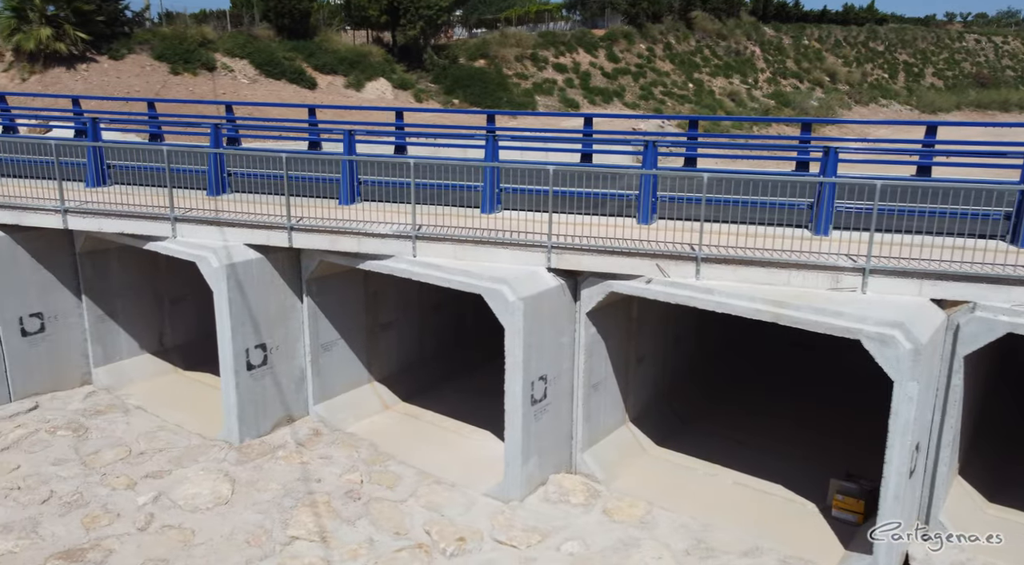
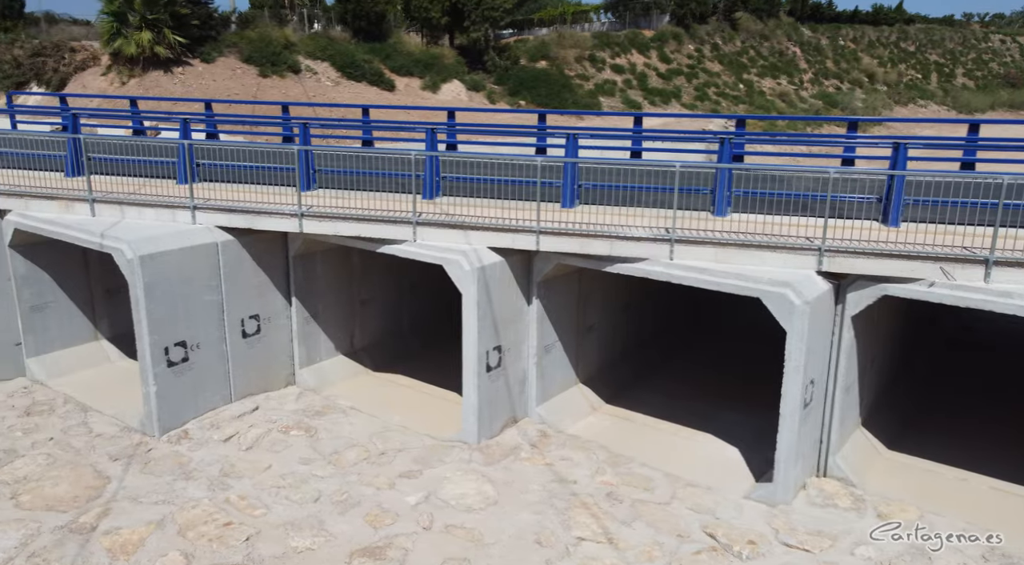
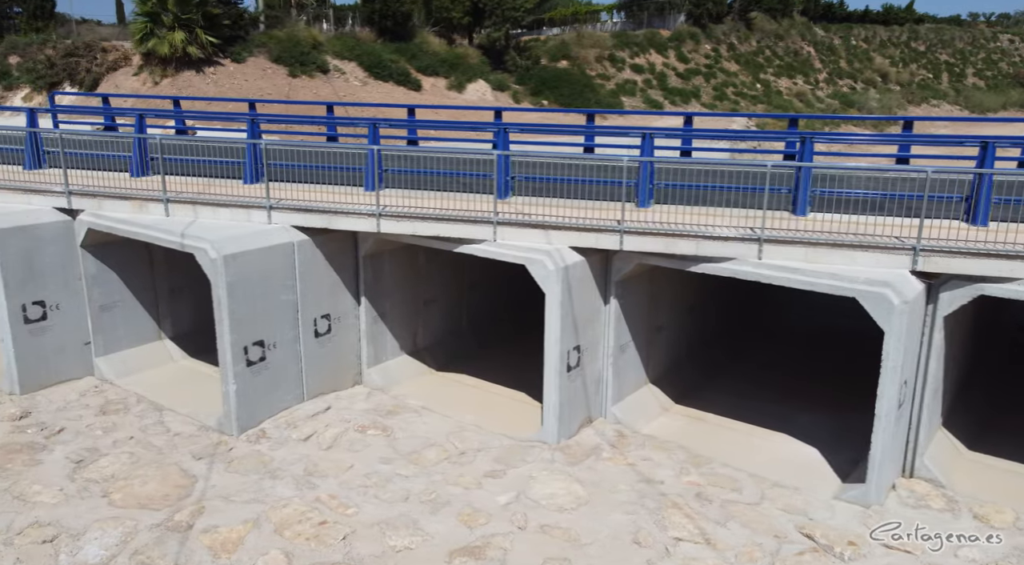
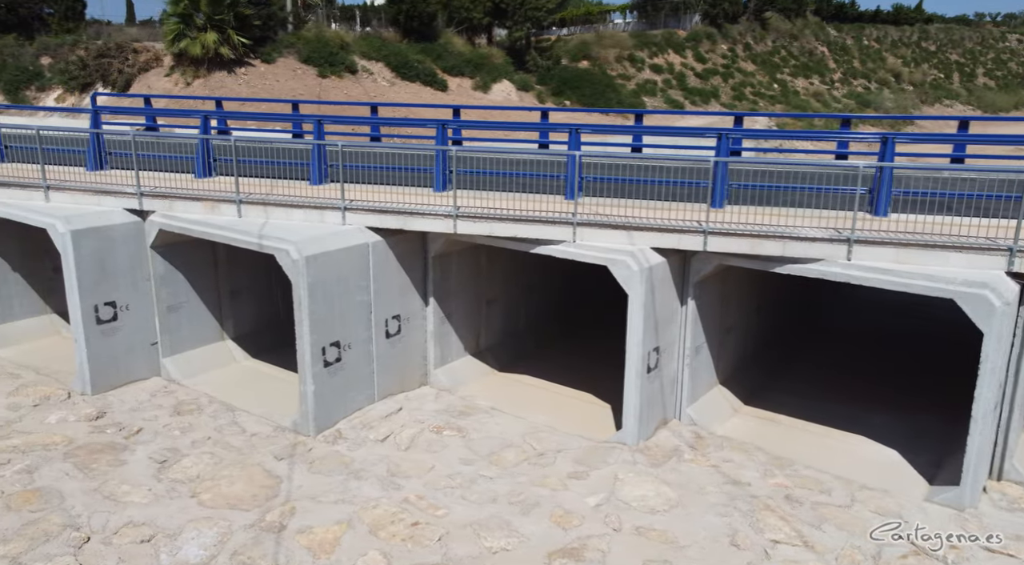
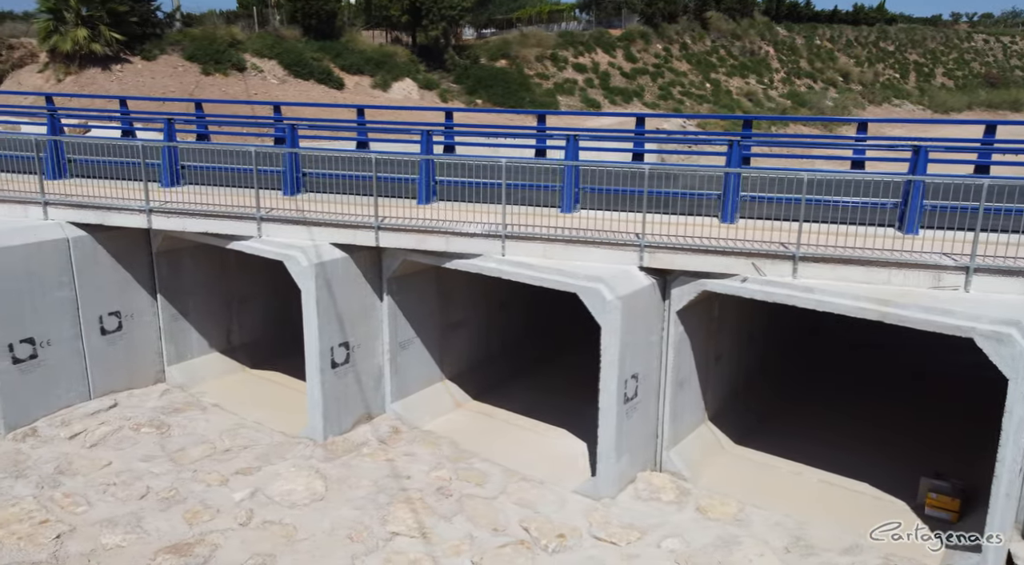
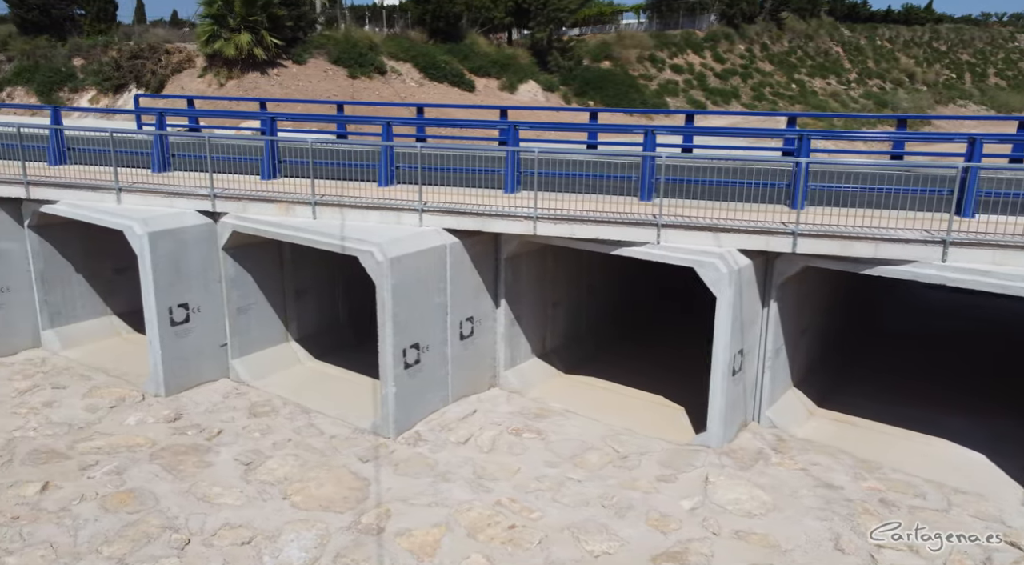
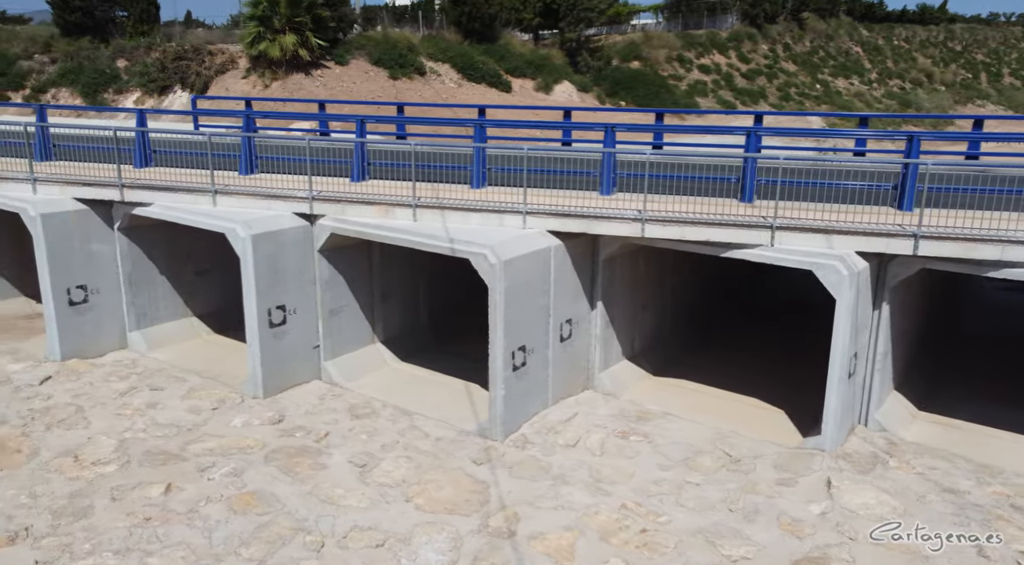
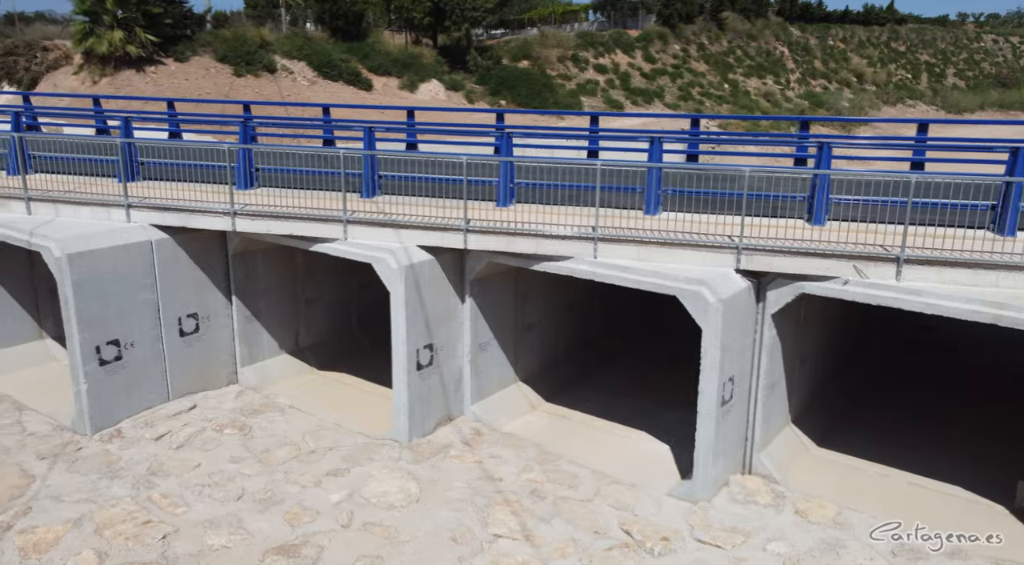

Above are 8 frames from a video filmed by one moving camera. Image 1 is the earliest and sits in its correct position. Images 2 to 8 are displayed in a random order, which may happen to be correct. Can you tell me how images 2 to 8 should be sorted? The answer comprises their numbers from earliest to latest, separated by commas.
5, 8, 2, 3, 4, 6, 7
